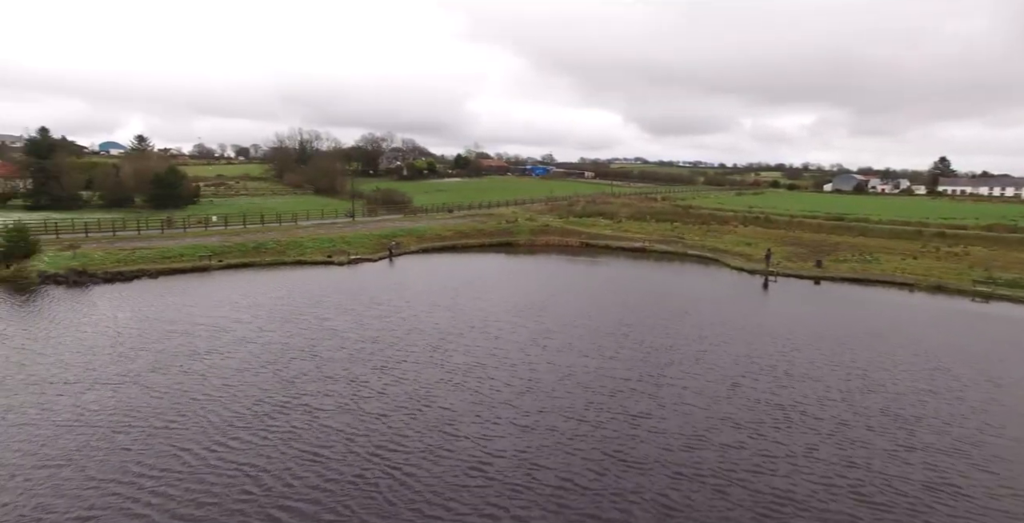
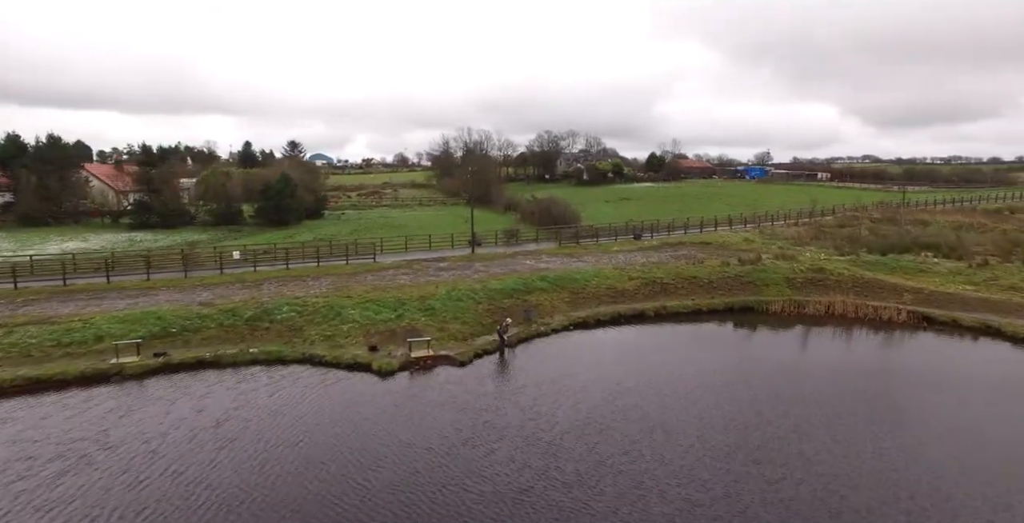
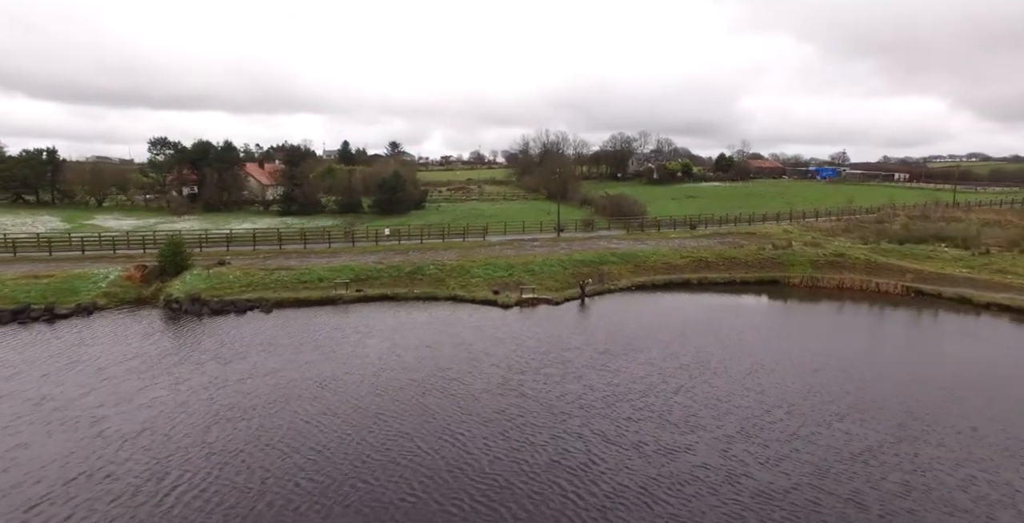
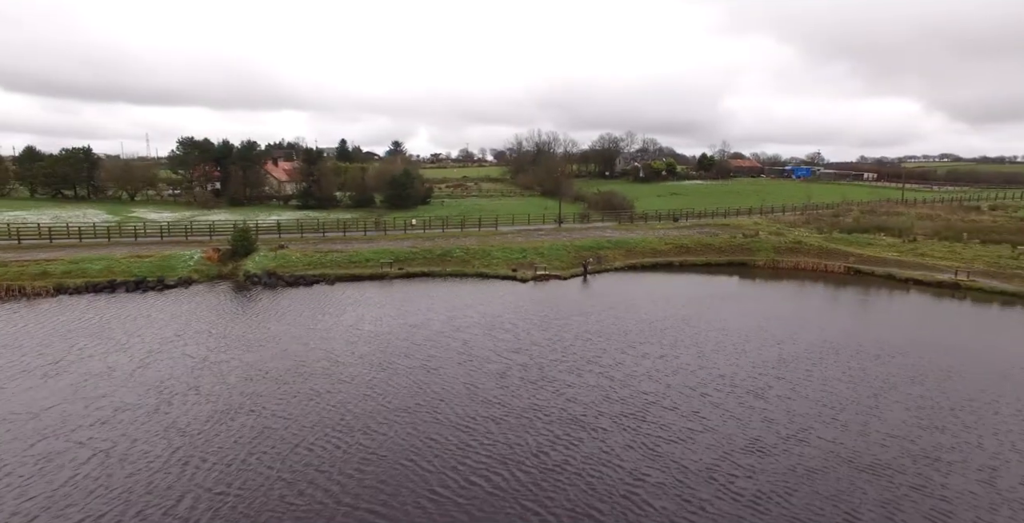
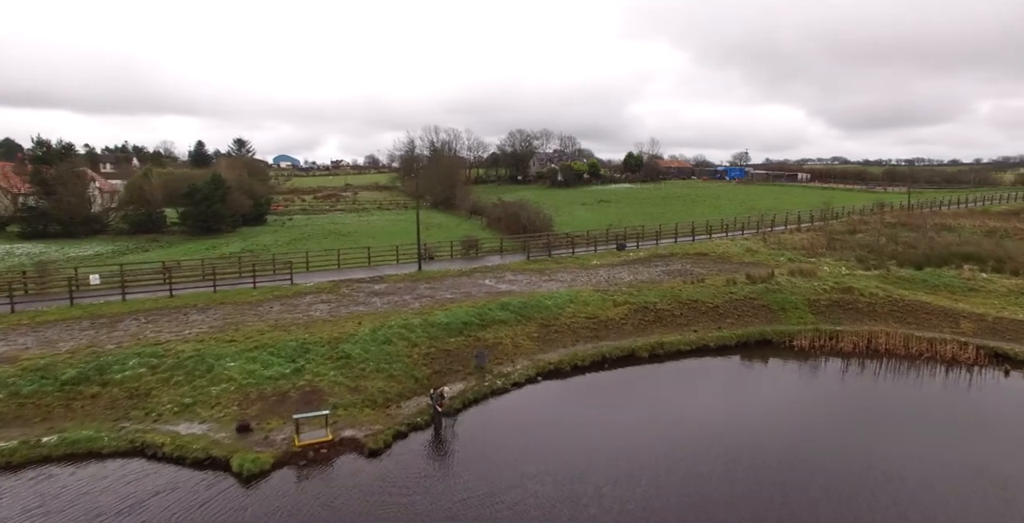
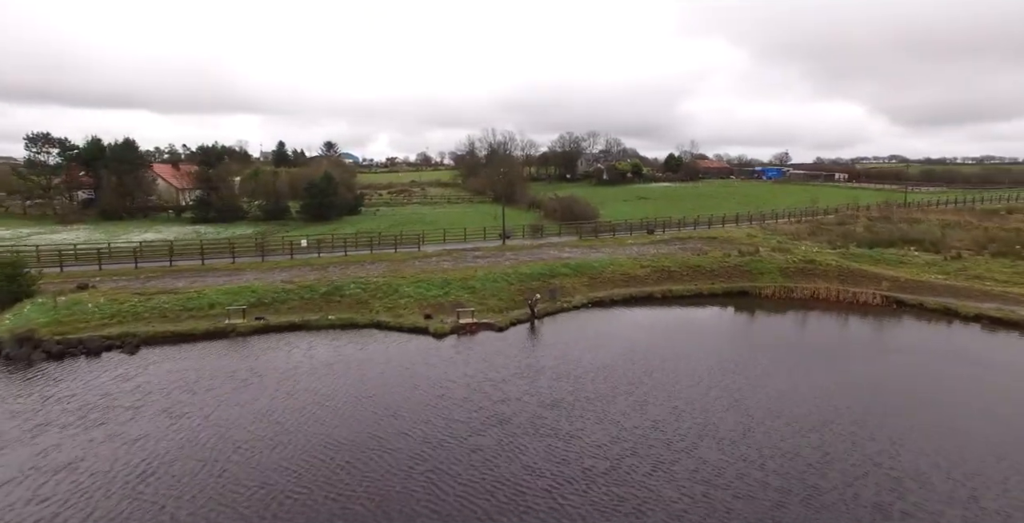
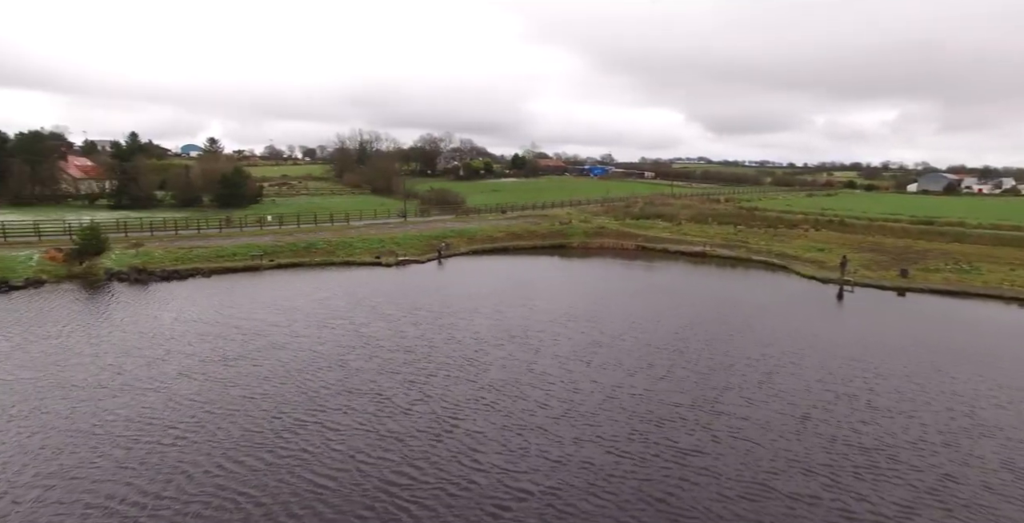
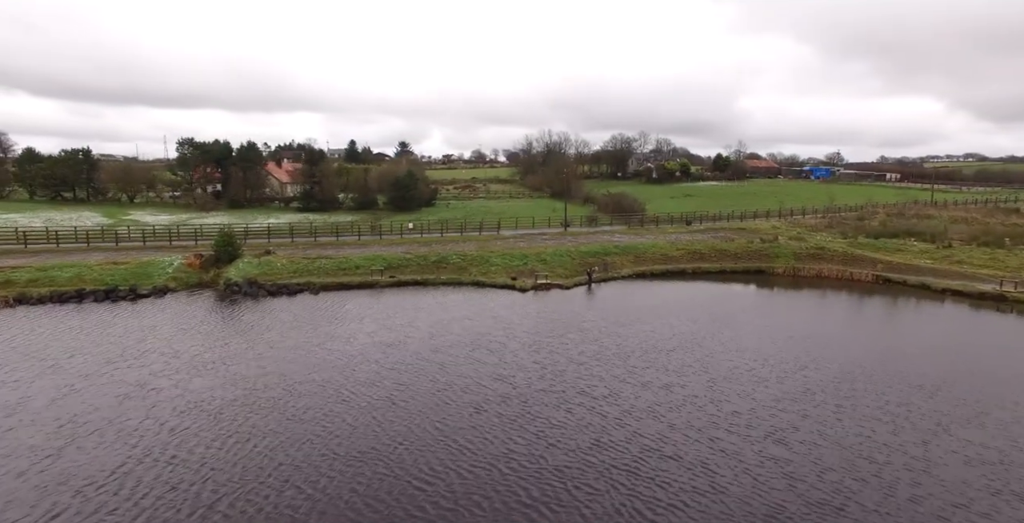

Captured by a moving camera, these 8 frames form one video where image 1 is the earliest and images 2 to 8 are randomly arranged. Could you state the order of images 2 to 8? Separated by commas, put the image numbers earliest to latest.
7, 4, 8, 3, 6, 2, 5
